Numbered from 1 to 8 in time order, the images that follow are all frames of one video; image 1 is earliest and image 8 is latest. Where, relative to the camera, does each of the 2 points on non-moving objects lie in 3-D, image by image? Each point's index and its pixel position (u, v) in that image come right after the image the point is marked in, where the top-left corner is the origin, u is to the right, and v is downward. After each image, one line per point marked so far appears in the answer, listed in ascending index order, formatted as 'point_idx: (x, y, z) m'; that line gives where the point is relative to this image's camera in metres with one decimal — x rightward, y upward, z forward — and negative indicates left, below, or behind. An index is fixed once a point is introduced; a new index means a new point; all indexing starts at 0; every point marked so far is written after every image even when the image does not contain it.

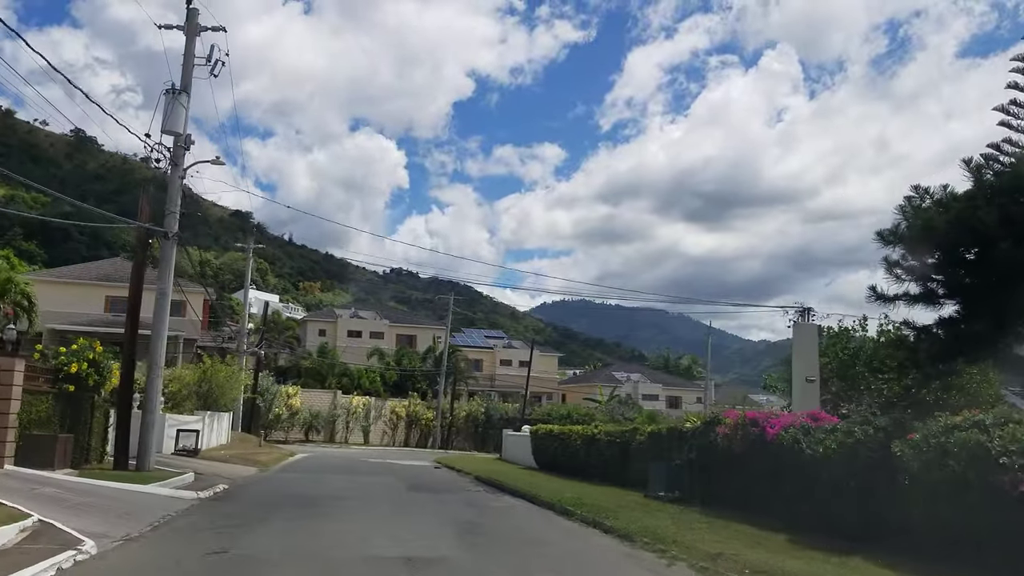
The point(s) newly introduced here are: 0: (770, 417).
0: (+4.3, -2.2, +15.2) m
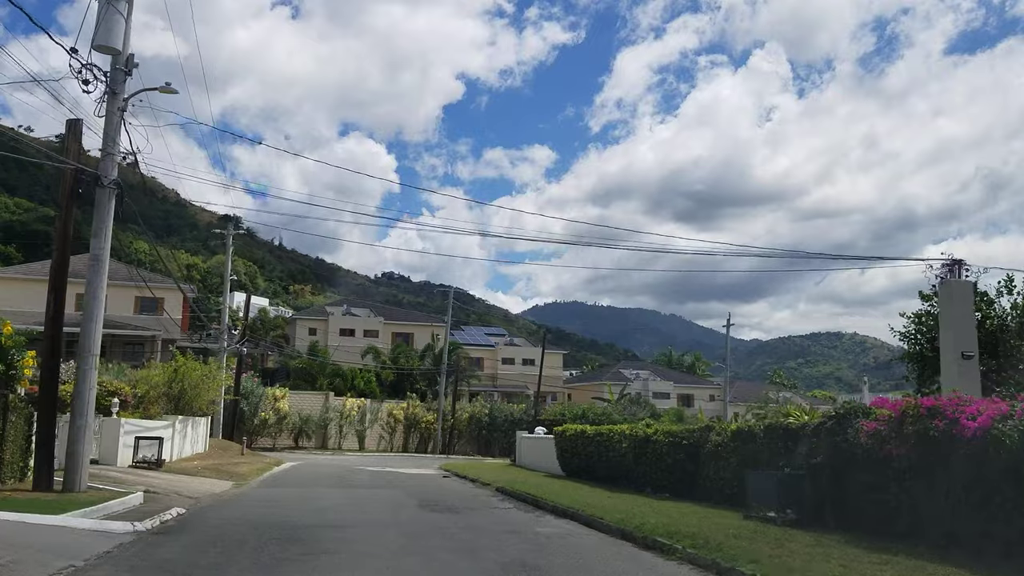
0: (+5.2, -1.3, +10.4) m
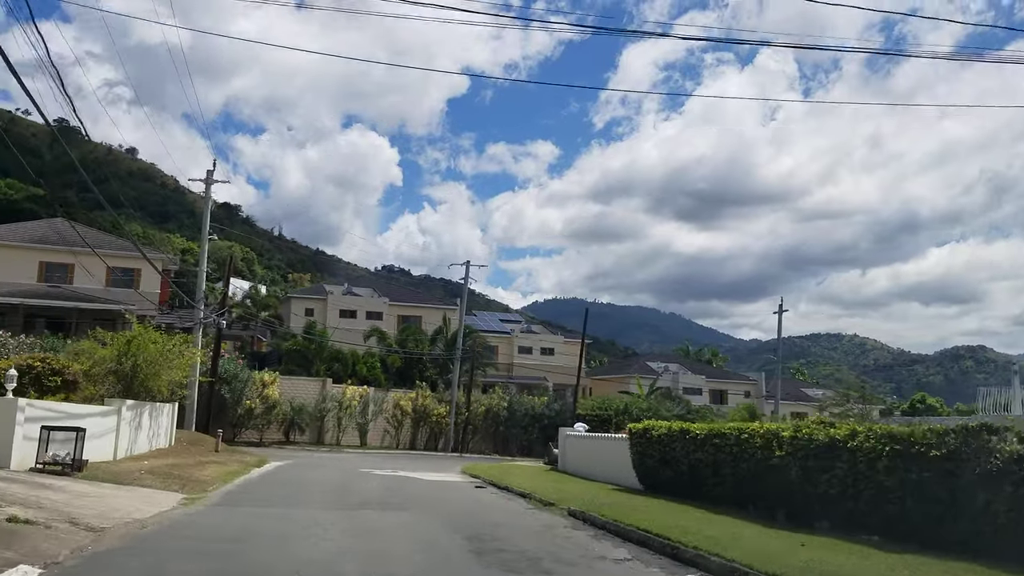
0: (+6.6, -0.2, +2.8) m
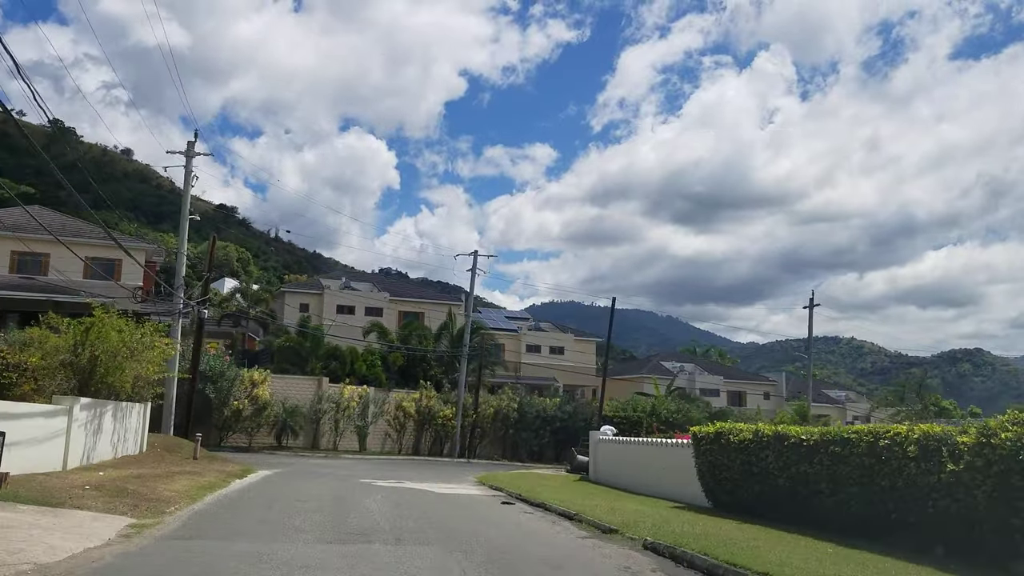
0: (+7.4, +0.4, -1.2) m
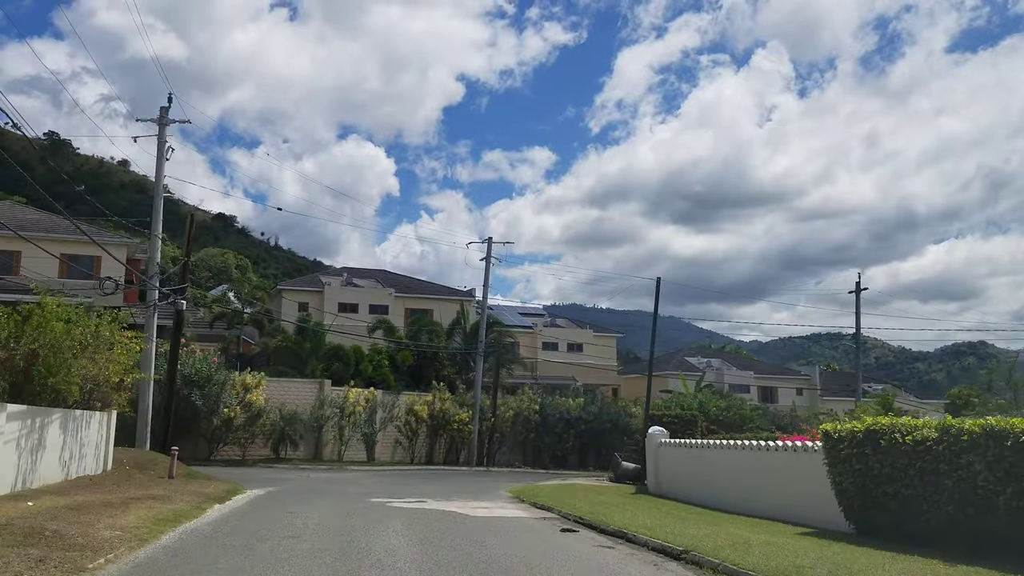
0: (+8.2, +1.3, -5.8) m
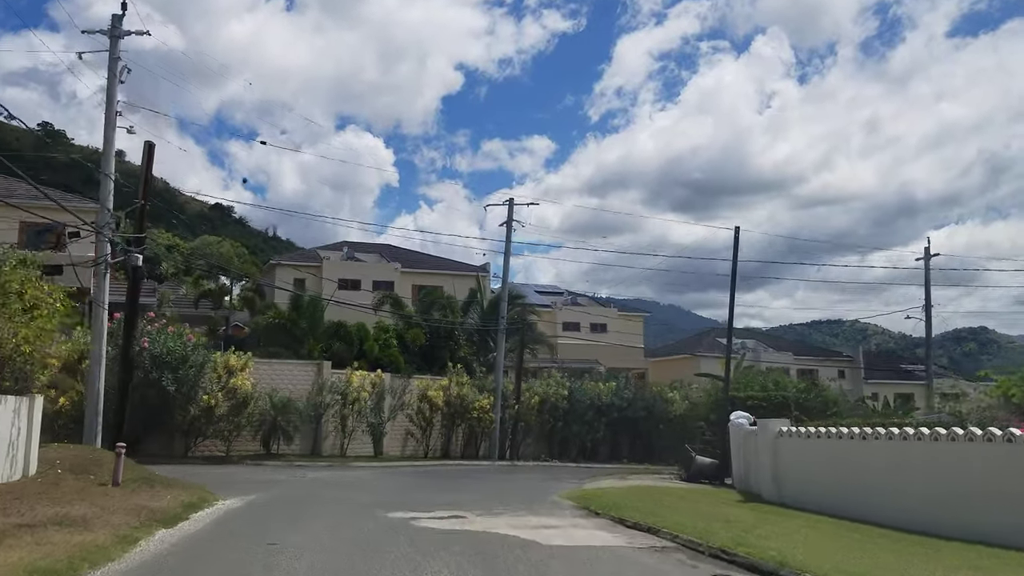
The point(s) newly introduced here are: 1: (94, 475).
0: (+9.3, +2.2, -11.6) m
1: (-7.8, -3.5, +17.0) m
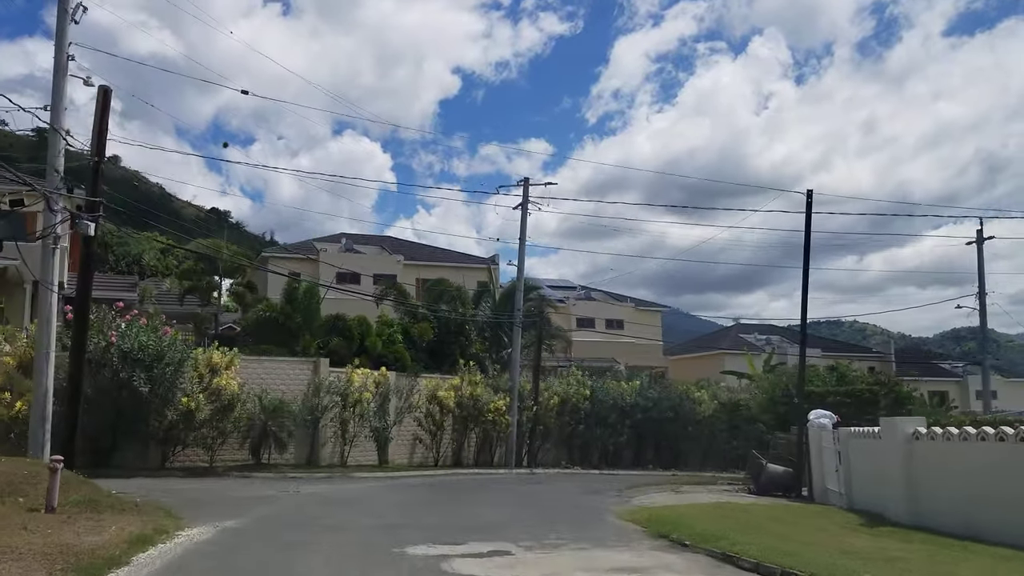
0: (+10.0, +2.9, -15.3) m
1: (-7.1, -3.0, +13.3) m
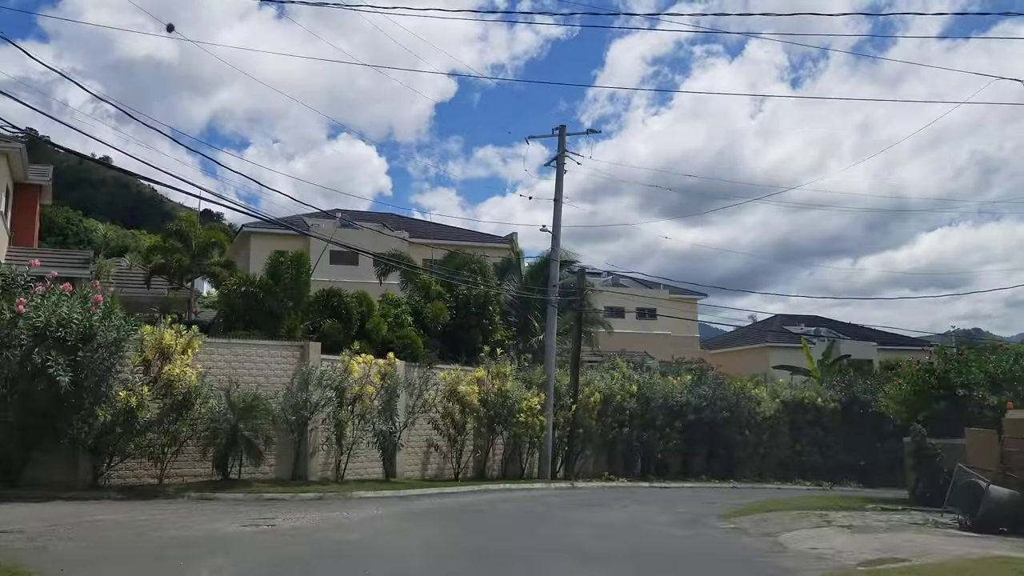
0: (+11.3, +4.0, -21.8) m
1: (-5.9, -2.1, +6.7) m
